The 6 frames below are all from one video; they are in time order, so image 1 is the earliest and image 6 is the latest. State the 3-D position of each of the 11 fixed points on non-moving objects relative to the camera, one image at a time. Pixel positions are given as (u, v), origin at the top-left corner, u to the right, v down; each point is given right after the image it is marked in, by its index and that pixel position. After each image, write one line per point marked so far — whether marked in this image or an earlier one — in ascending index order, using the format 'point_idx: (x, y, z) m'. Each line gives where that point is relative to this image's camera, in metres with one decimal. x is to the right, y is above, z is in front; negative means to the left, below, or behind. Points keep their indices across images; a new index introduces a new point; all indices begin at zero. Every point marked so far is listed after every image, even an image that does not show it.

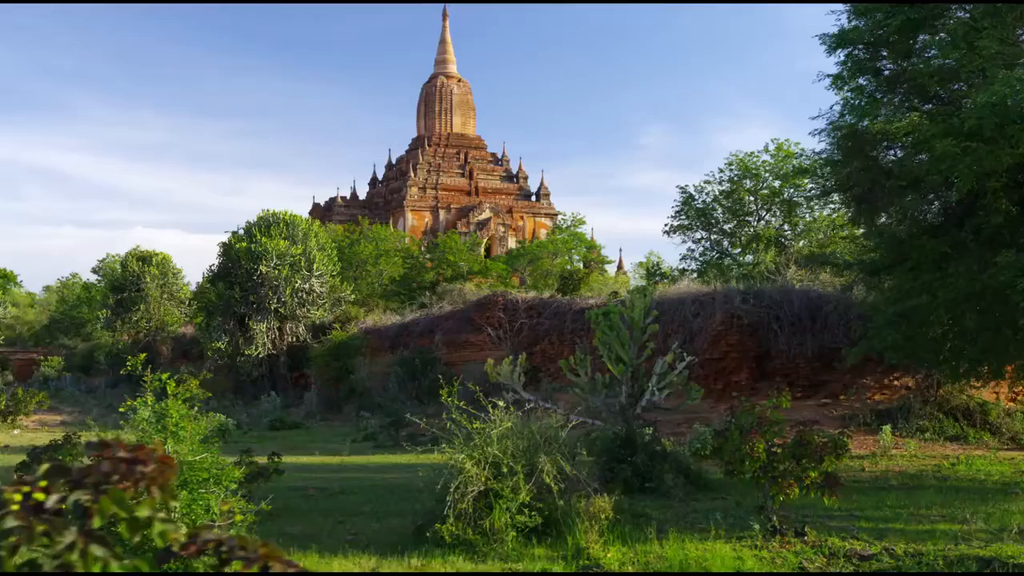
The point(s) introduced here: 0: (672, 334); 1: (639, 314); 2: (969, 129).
0: (+3.0, -0.9, +17.4) m
1: (+1.3, -0.3, +9.0) m
2: (+4.4, +1.5, +8.8) m
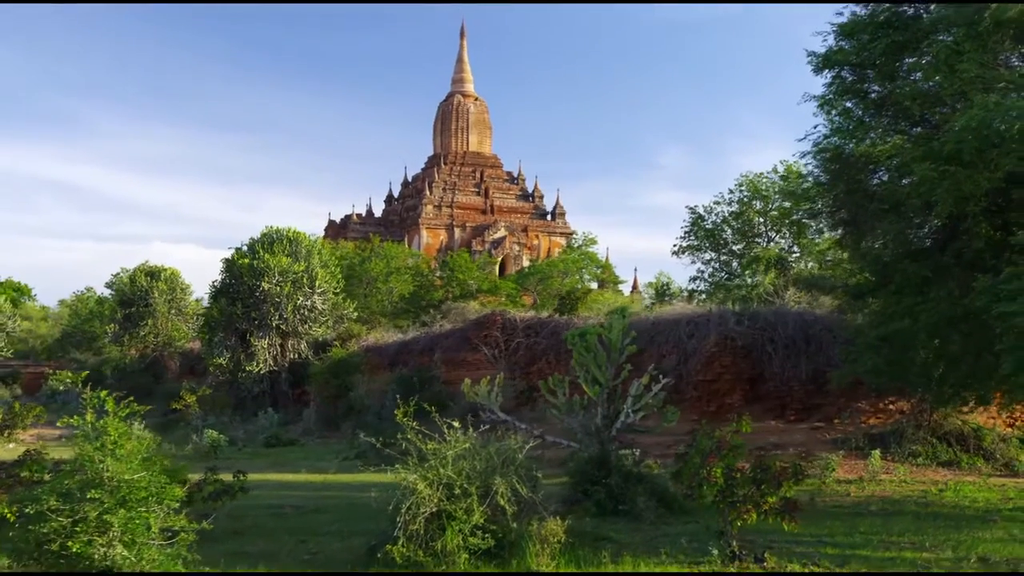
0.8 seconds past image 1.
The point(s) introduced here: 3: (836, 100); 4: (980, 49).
0: (+2.9, -1.3, +17.3) m
1: (+1.0, -0.5, +9.0) m
2: (+4.1, +1.3, +8.8) m
3: (+3.9, +2.2, +10.9) m
4: (+4.6, +2.4, +9.0) m
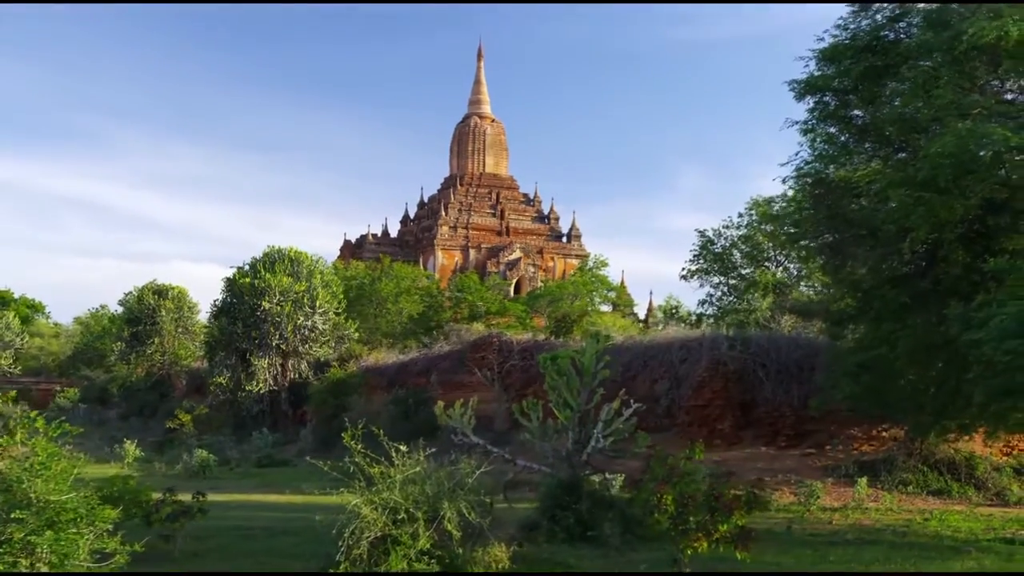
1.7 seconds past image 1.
0: (+2.8, -1.7, +17.2) m
1: (+0.8, -0.7, +8.9) m
2: (+3.9, +1.0, +8.7) m
3: (+3.6, +1.9, +10.9) m
4: (+4.4, +2.1, +9.0) m
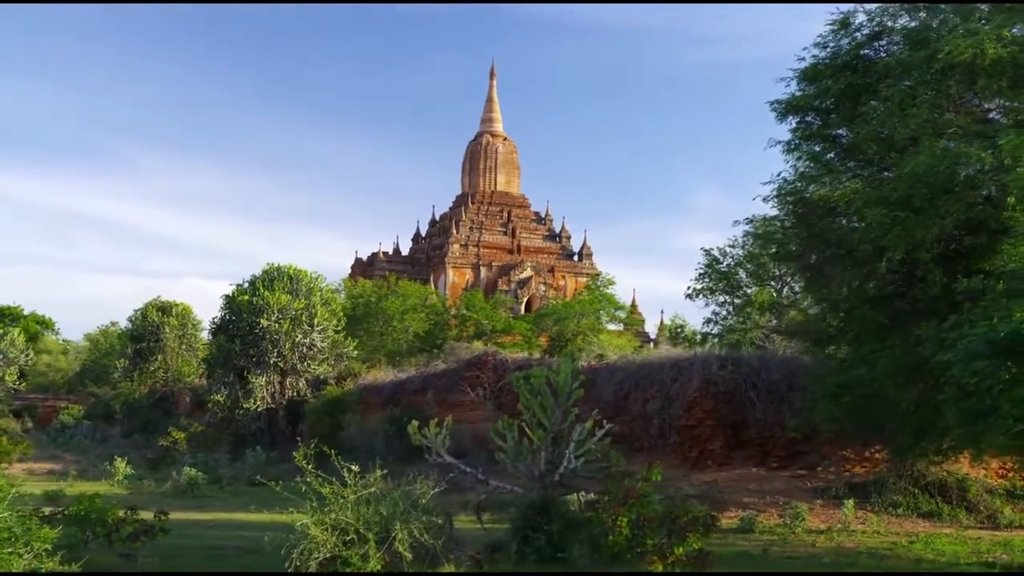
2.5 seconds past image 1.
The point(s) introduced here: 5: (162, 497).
0: (+2.6, -2.1, +17.1) m
1: (+0.5, -0.9, +8.9) m
2: (+3.6, +0.8, +8.7) m
3: (+3.4, +1.7, +10.9) m
4: (+4.1, +1.9, +9.0) m
5: (-6.0, -3.6, +15.7) m
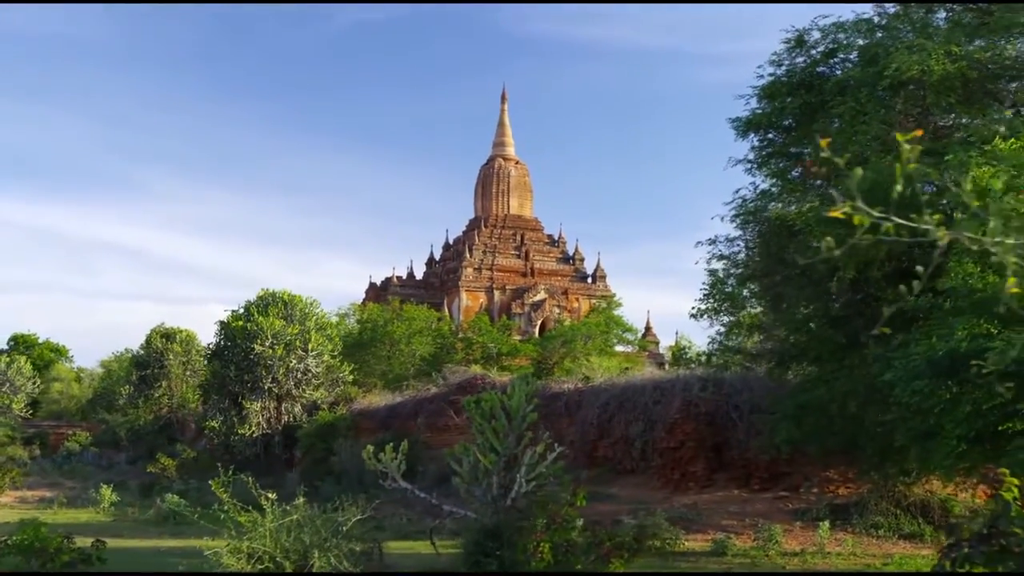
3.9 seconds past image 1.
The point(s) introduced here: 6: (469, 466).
0: (+2.3, -2.5, +17.0) m
1: (0.0, -1.1, +8.8) m
2: (+3.2, +0.7, +8.6) m
3: (+3.0, +1.4, +10.8) m
4: (+3.6, +1.7, +9.0) m
5: (-6.3, -4.0, +15.7) m
6: (-0.4, -1.8, +9.1) m
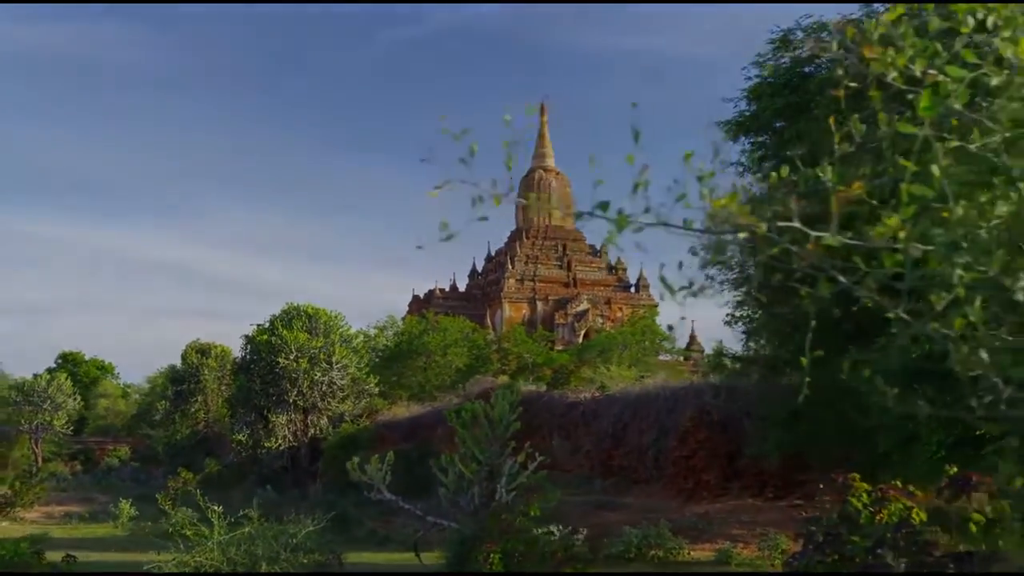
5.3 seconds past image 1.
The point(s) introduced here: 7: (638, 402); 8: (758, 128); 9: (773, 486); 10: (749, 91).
0: (+2.5, -2.6, +16.8) m
1: (-0.1, -1.2, +8.8) m
2: (+2.9, +0.6, +8.4) m
3: (+2.8, +1.4, +10.6) m
4: (+3.4, +1.7, +8.8) m
5: (-6.1, -4.3, +15.8) m
6: (-0.6, -1.9, +9.1) m
7: (+2.3, -2.1, +17.3) m
8: (+2.8, +1.8, +10.3) m
9: (+4.3, -3.3, +15.2) m
10: (+2.7, +2.2, +10.4) m
